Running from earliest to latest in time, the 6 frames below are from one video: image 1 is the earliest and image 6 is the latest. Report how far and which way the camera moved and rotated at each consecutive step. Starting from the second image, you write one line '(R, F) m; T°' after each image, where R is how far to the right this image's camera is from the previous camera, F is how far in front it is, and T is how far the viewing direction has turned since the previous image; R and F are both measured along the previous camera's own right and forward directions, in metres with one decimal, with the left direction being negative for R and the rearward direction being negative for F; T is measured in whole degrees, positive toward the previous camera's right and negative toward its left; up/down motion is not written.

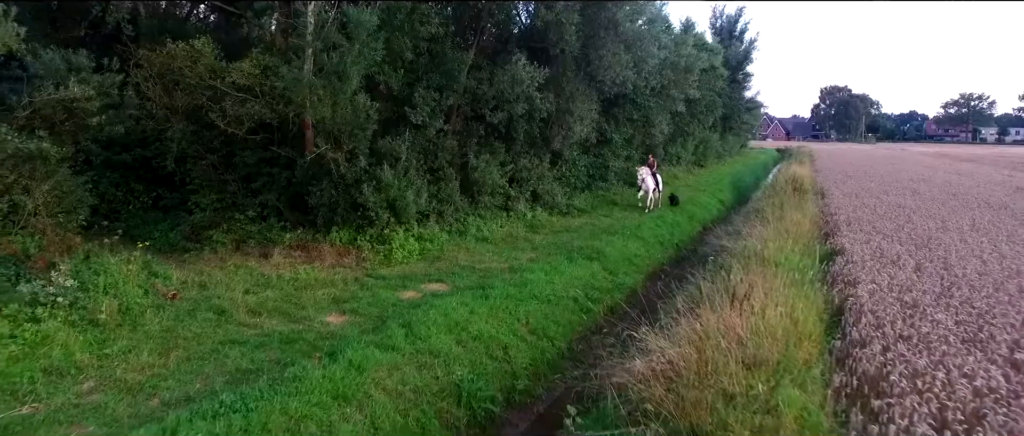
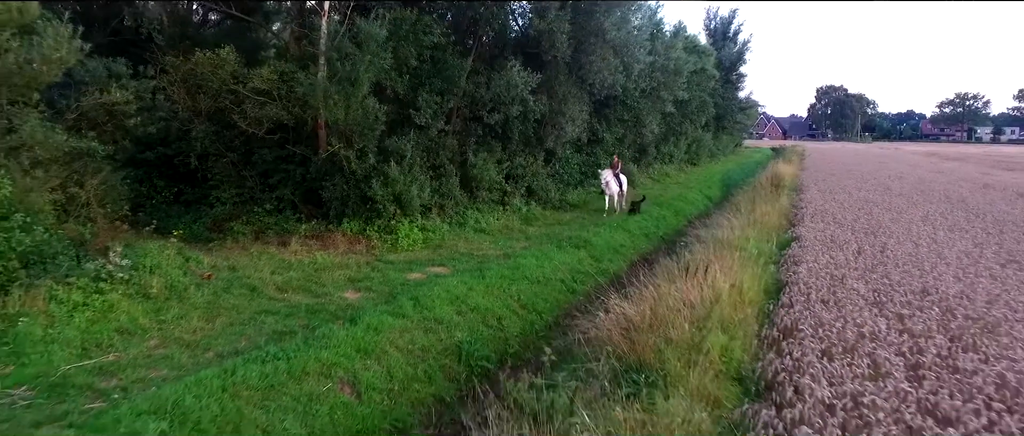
(+0.1, -1.3) m; 0°
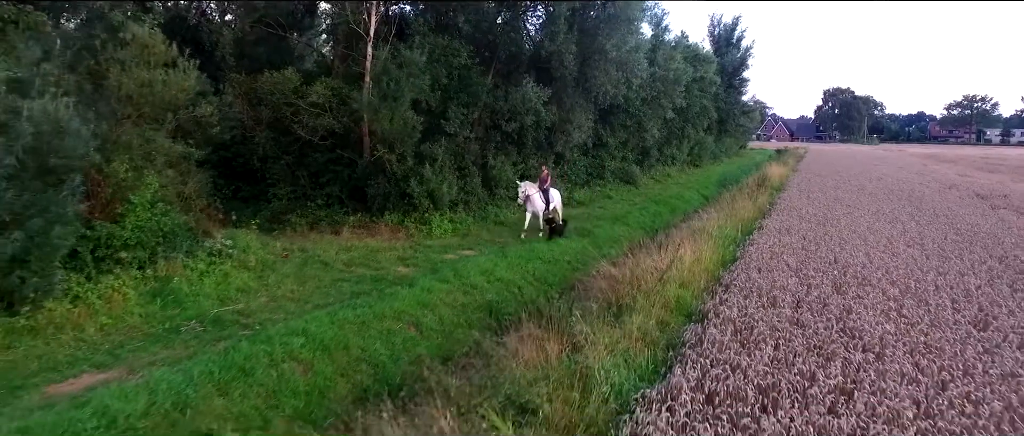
(-0.1, -2.7) m; -1°
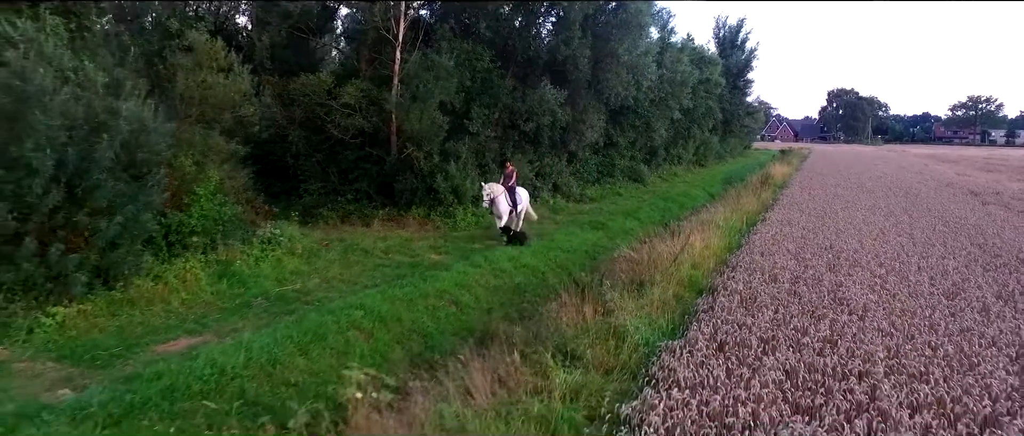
(-0.4, -1.2) m; 0°
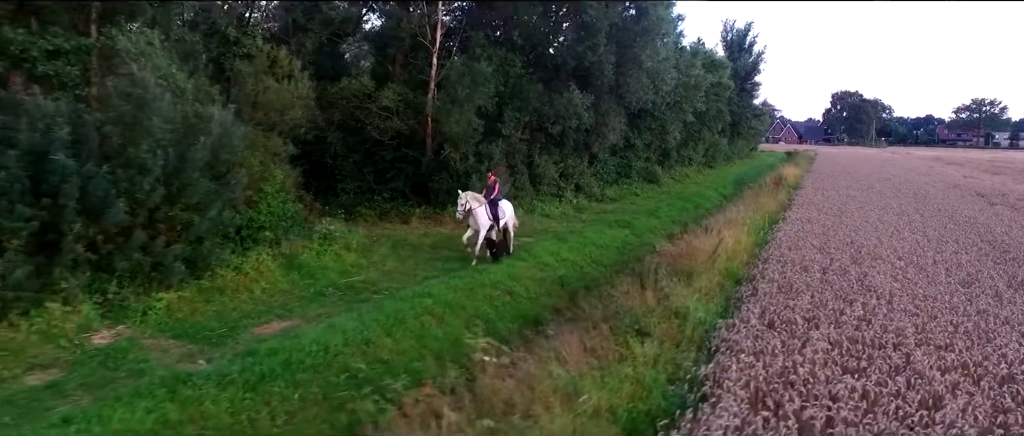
(-0.7, -1.0) m; 0°
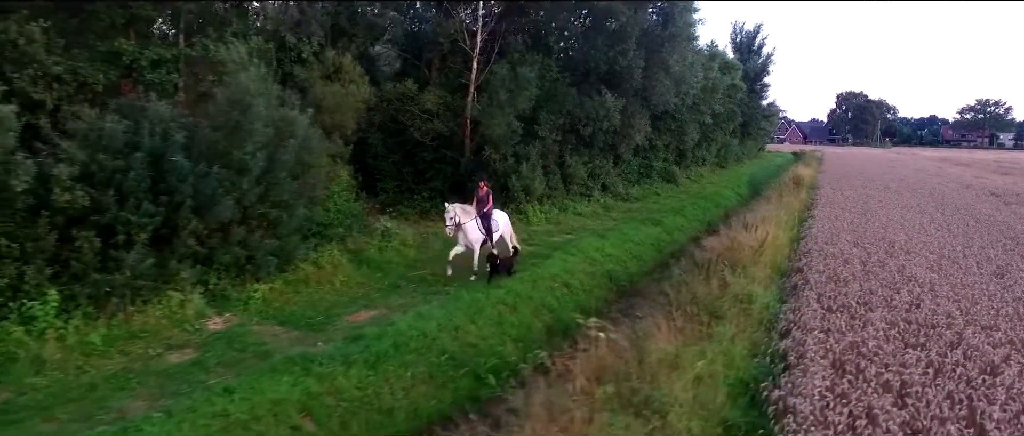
(-0.9, -0.9) m; 0°
